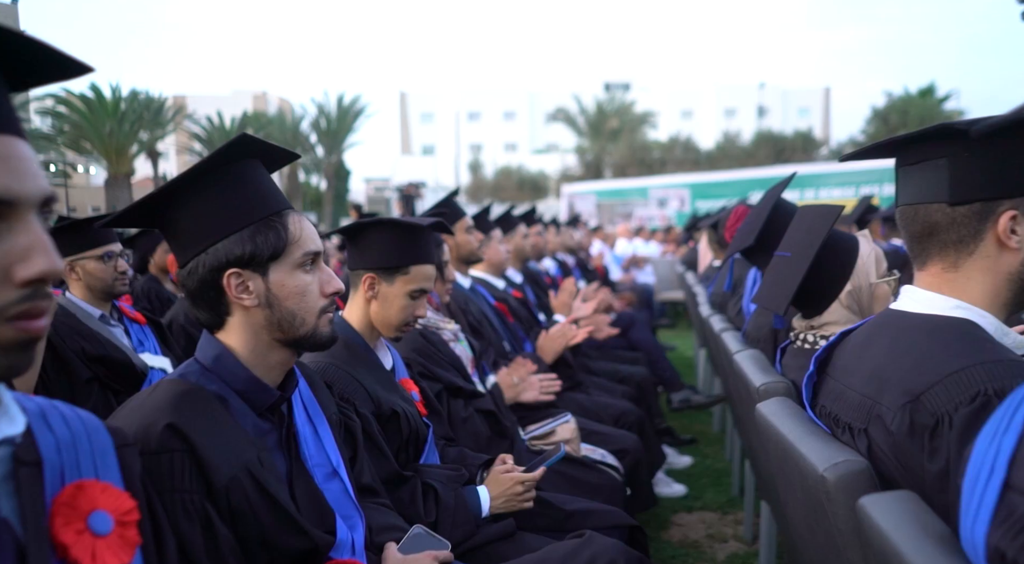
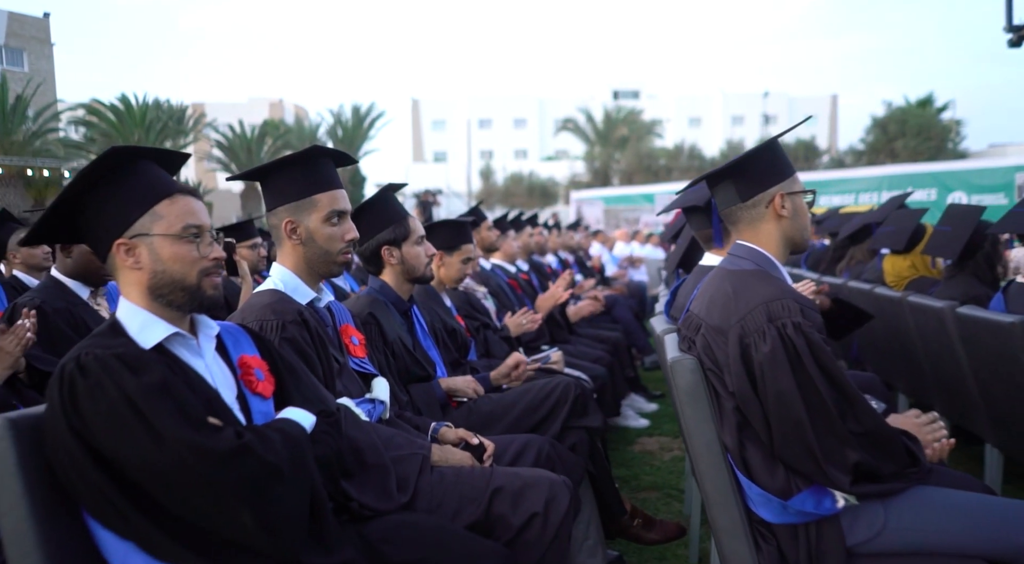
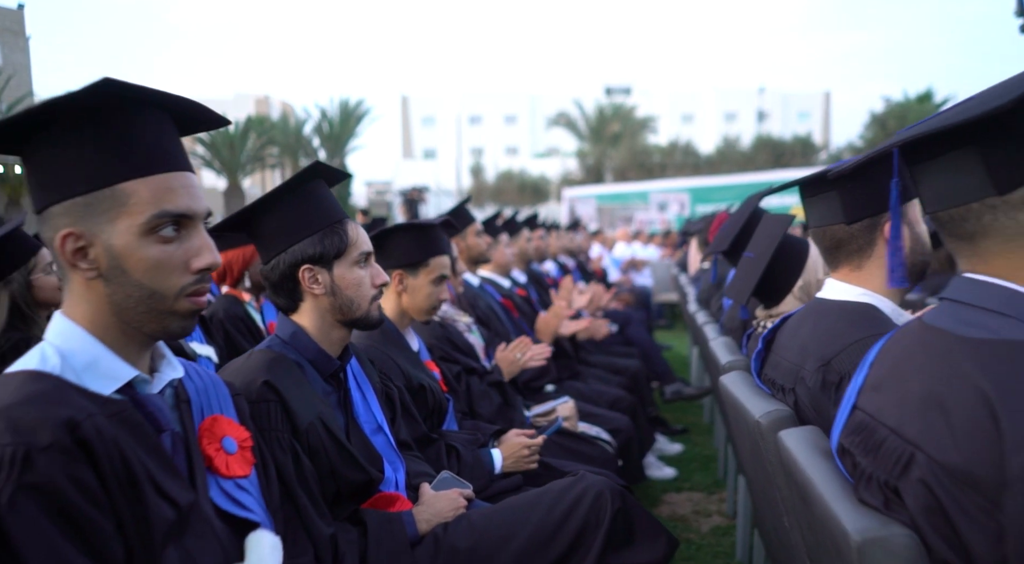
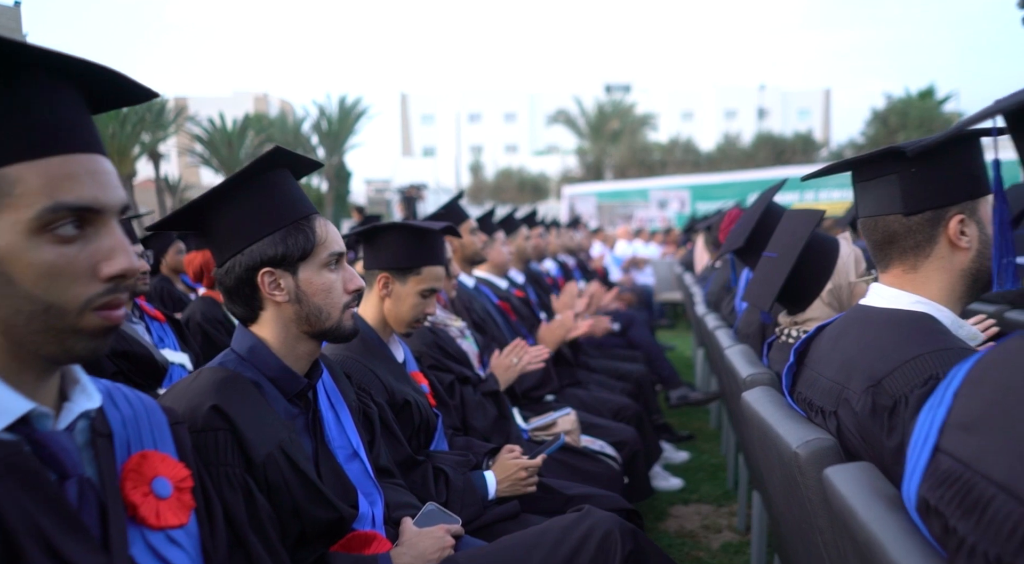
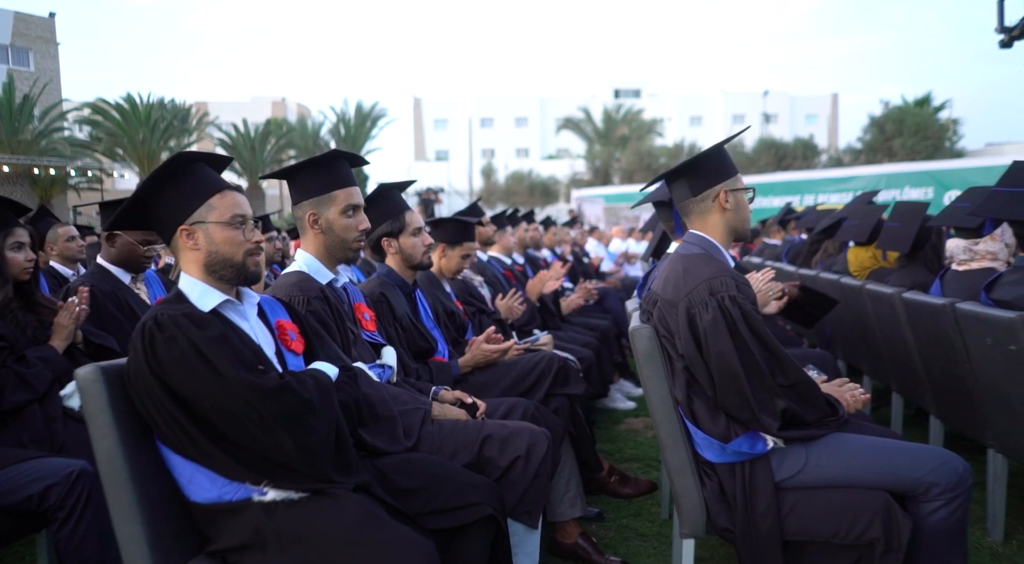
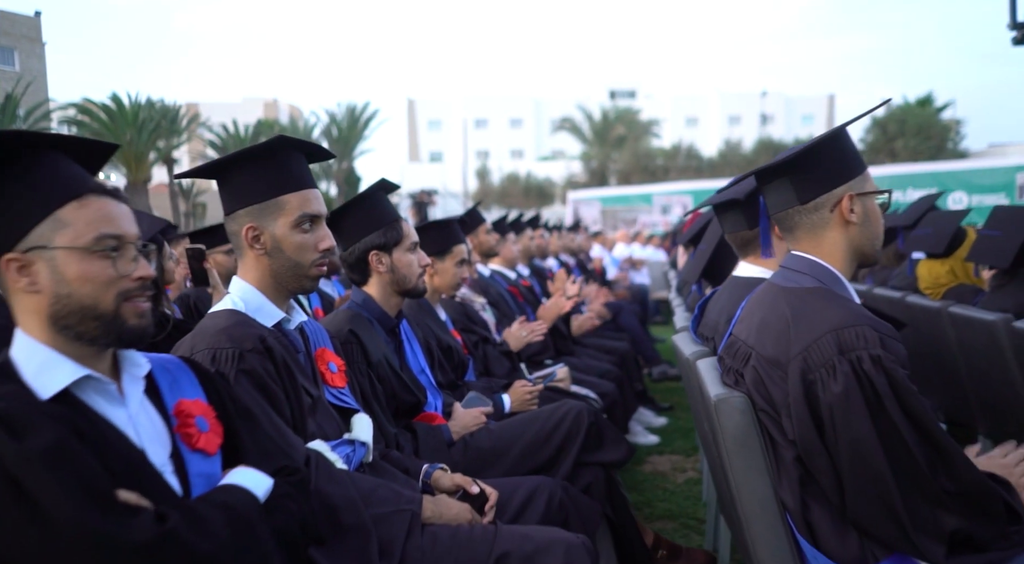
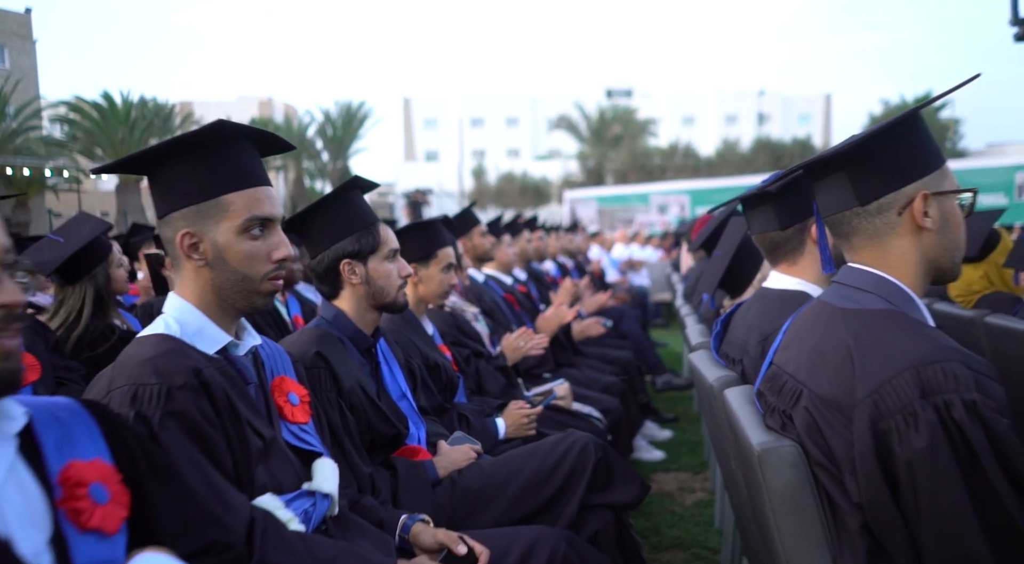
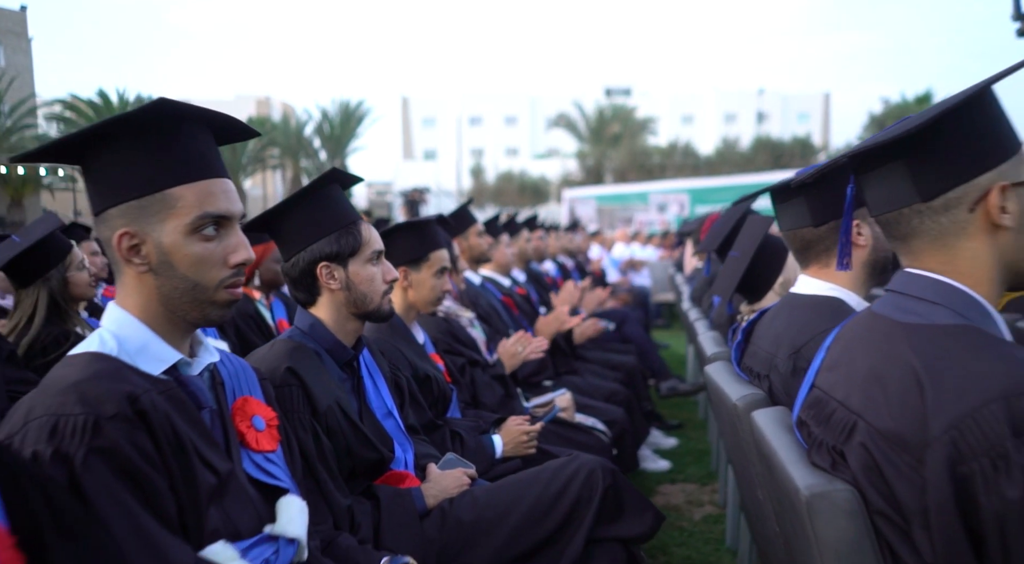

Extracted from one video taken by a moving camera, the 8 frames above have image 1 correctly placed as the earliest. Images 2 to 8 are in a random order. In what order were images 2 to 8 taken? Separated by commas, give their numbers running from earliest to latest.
4, 3, 8, 7, 6, 2, 5
